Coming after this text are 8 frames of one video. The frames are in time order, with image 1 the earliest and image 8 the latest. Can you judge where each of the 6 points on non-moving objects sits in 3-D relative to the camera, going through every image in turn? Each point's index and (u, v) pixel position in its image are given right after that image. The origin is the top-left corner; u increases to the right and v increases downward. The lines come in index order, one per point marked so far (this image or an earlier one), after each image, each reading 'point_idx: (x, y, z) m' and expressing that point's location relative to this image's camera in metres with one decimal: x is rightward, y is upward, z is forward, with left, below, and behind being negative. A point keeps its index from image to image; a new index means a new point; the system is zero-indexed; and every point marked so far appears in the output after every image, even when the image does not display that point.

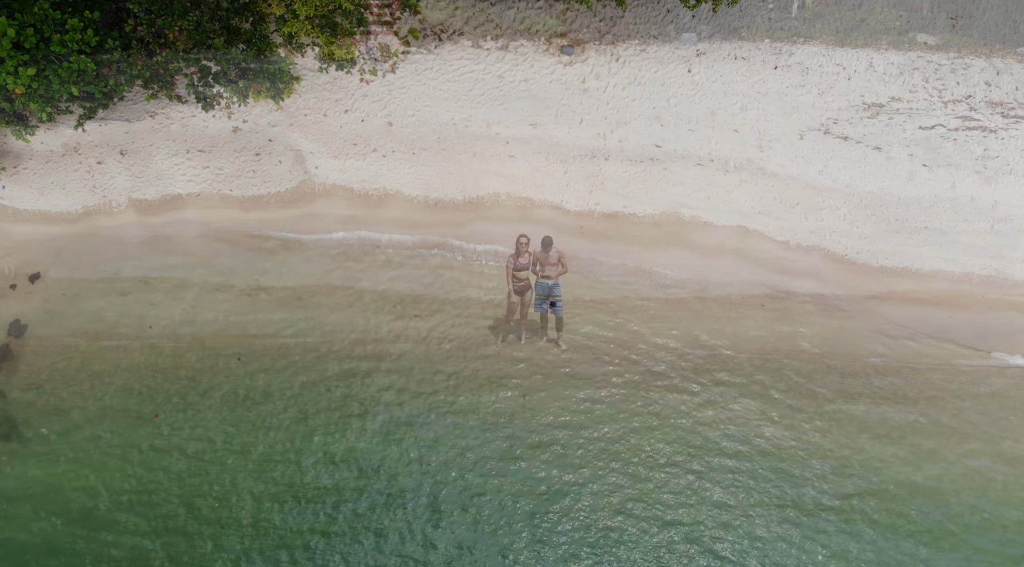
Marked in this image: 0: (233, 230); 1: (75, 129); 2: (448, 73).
0: (-5.5, +0.9, +13.5) m
1: (-12.9, +4.5, +20.3) m
2: (-1.3, +4.5, +20.3) m
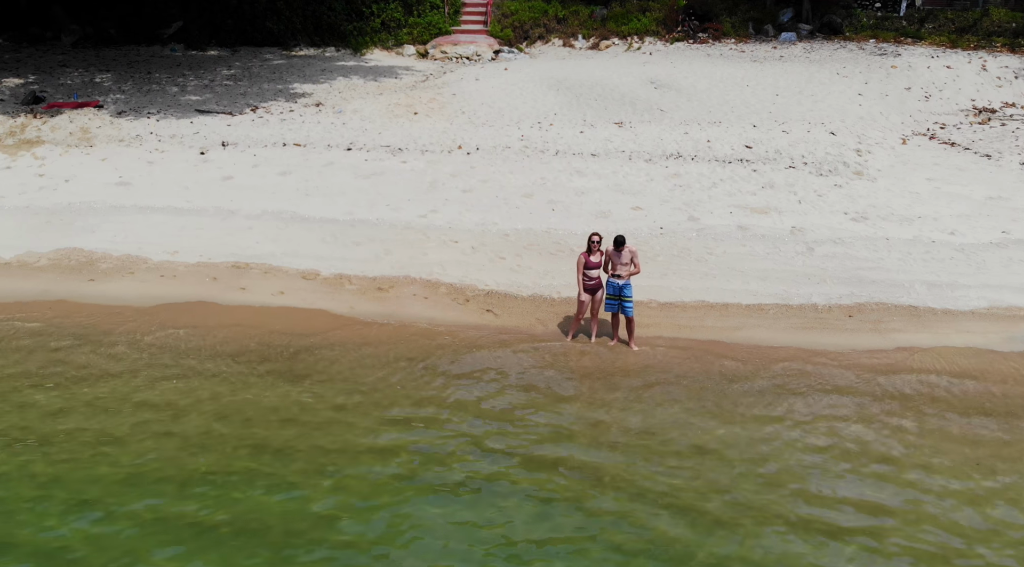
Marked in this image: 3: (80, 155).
0: (-4.1, +1.1, +14.1) m
1: (-10.5, +5.0, +21.6) m
2: (+1.0, +4.5, +20.3) m
3: (-10.4, +3.1, +18.1) m
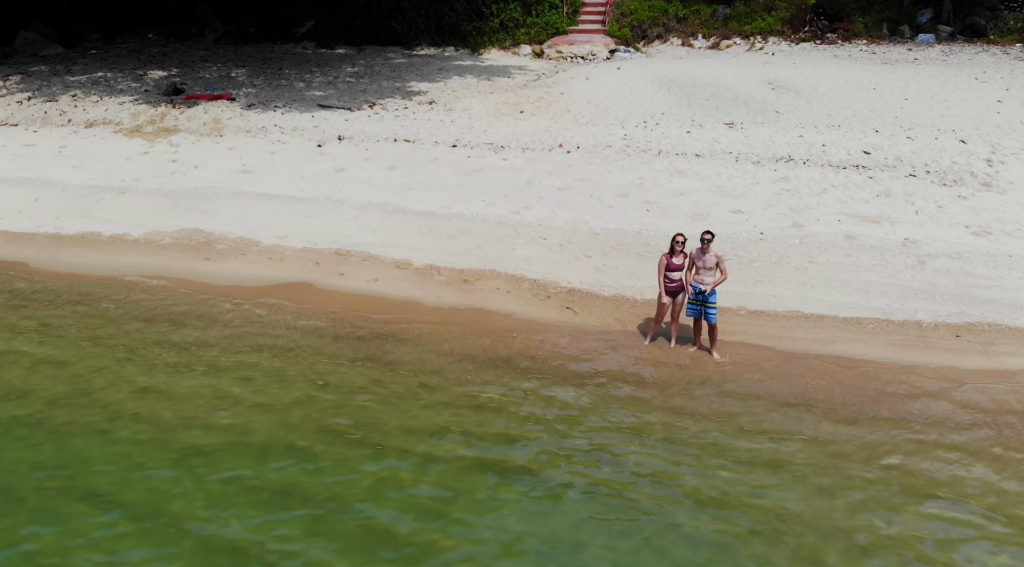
0: (-2.3, +1.3, +14.5) m
1: (-7.3, +5.5, +23.0) m
2: (+3.9, +4.4, +19.9) m
3: (-7.8, +3.6, +19.5) m
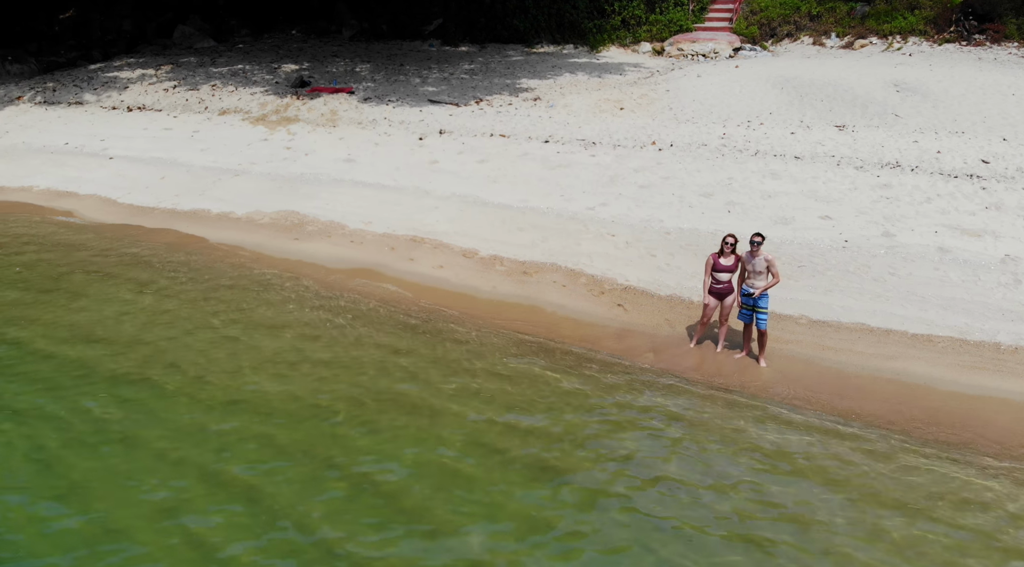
0: (-0.8, +1.5, +14.9) m
1: (-4.0, +6.0, +24.1) m
2: (+6.4, +4.2, +19.1) m
3: (-5.2, +4.1, +20.8) m
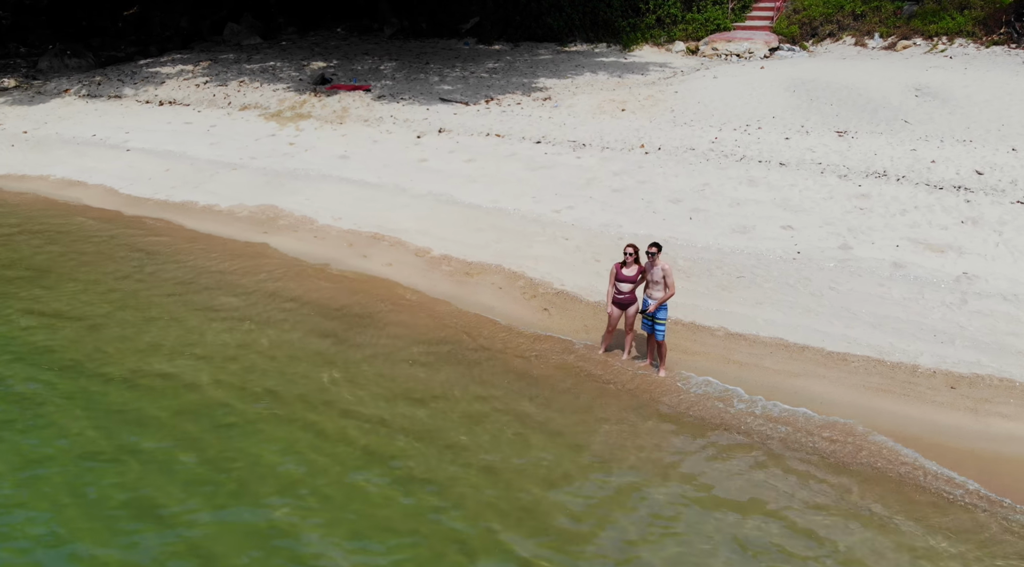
0: (-1.4, +1.6, +15.1) m
1: (-3.6, +6.2, +24.5) m
2: (+6.2, +4.0, +18.6) m
3: (-5.2, +4.3, +21.3) m
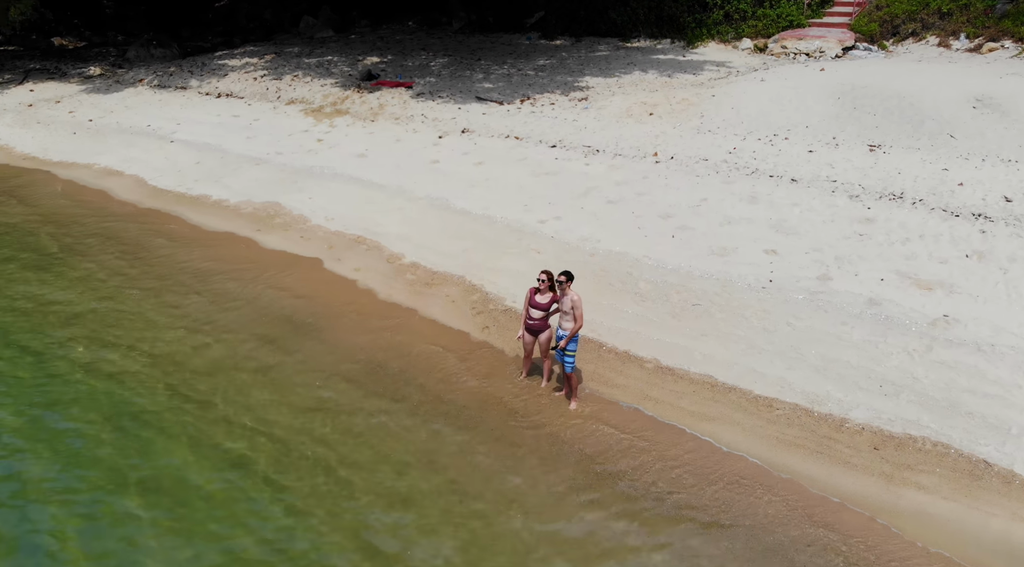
0: (-1.6, +1.4, +15.0) m
1: (-2.3, +6.3, +24.5) m
2: (+6.5, +3.5, +17.4) m
3: (-4.4, +4.5, +21.6) m
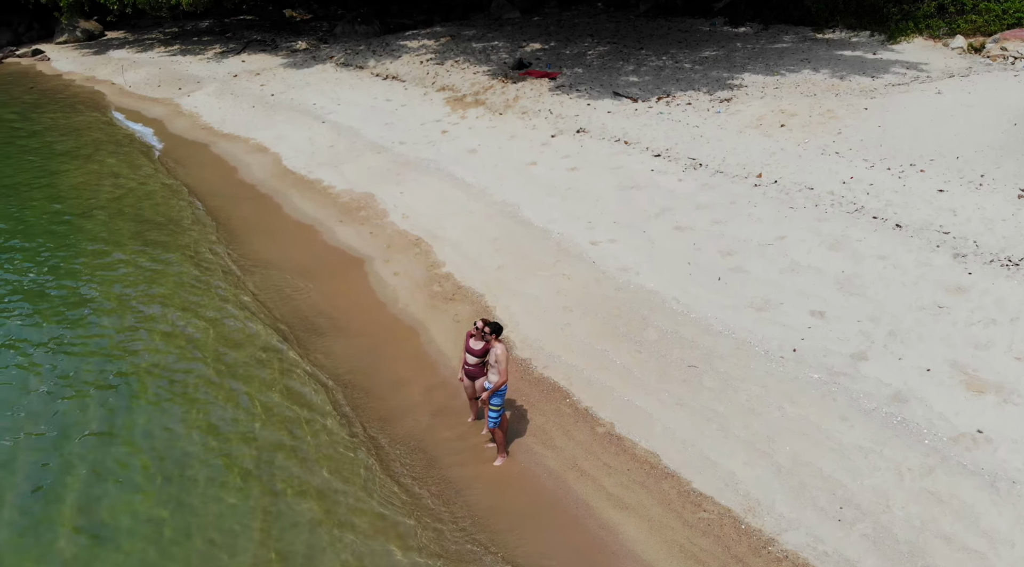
0: (-0.3, +1.3, +14.9) m
1: (+2.3, +6.3, +23.9) m
2: (+8.4, +2.4, +14.8) m
3: (-0.8, +4.8, +21.8) m
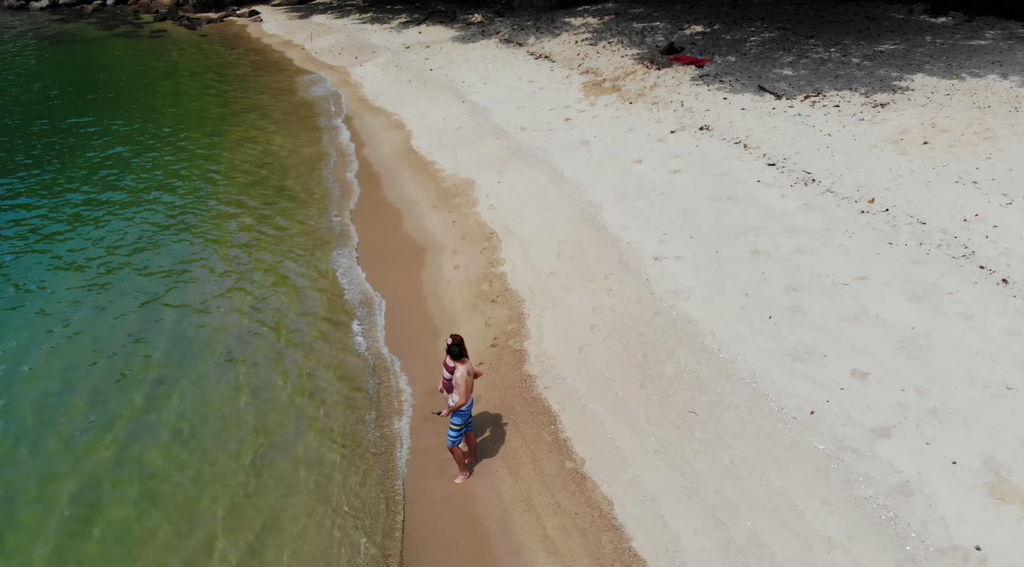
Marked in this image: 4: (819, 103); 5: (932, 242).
0: (+1.2, +1.2, +14.7) m
1: (+6.5, +6.2, +22.5) m
2: (+9.7, +1.3, +12.5) m
3: (+2.9, +5.0, +21.3) m
4: (+7.9, +4.7, +19.6) m
5: (+6.8, +0.6, +12.1) m
